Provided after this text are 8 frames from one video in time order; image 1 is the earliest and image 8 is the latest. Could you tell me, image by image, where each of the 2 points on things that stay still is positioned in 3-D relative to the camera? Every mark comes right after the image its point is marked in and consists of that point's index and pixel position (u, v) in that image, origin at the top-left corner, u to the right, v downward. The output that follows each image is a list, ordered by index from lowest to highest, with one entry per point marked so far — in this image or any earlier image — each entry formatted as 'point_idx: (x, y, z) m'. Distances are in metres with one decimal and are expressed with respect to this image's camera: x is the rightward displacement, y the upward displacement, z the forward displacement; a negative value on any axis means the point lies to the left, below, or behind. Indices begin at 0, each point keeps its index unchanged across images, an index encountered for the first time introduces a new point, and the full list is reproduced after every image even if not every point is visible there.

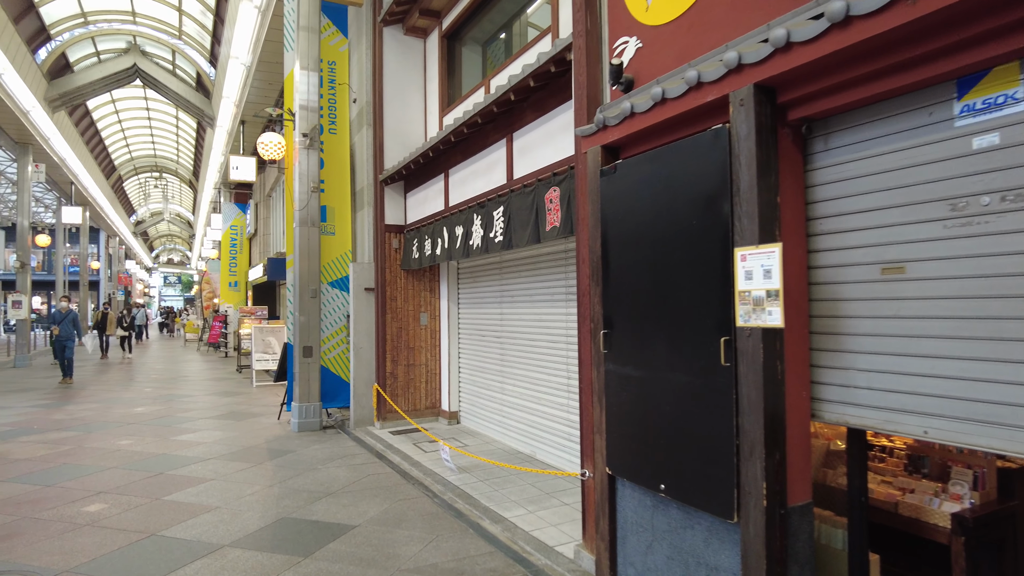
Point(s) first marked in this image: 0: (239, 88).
0: (-5.6, +4.1, +13.4) m
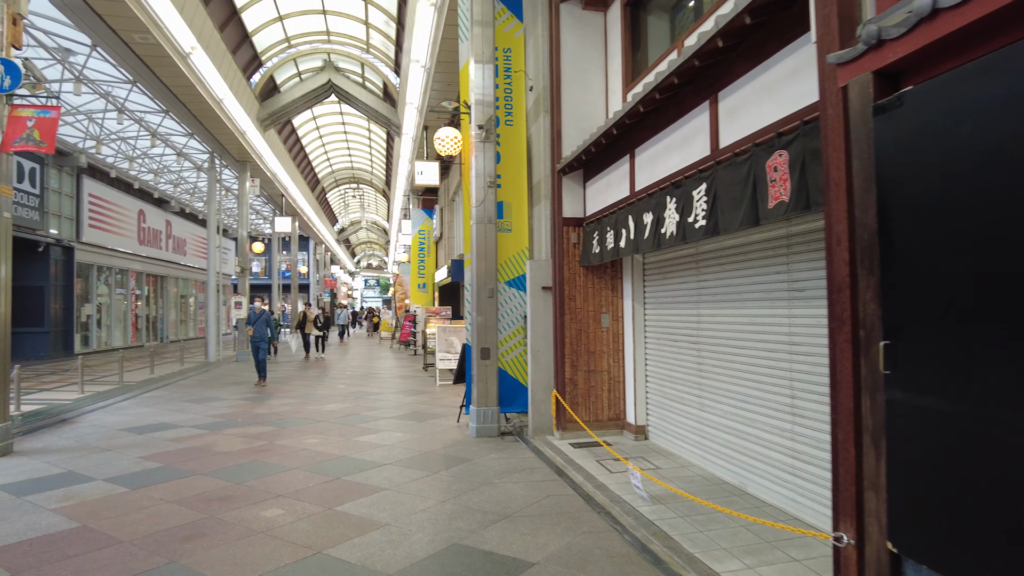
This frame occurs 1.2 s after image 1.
0: (-1.9, +4.1, +13.7) m
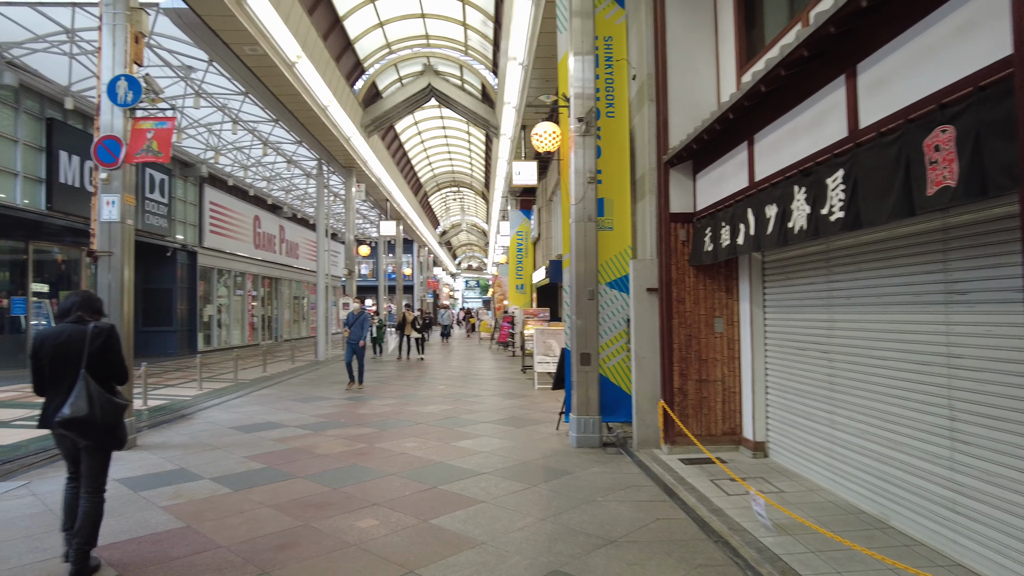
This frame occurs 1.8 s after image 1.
0: (+0.1, +4.0, +13.5) m
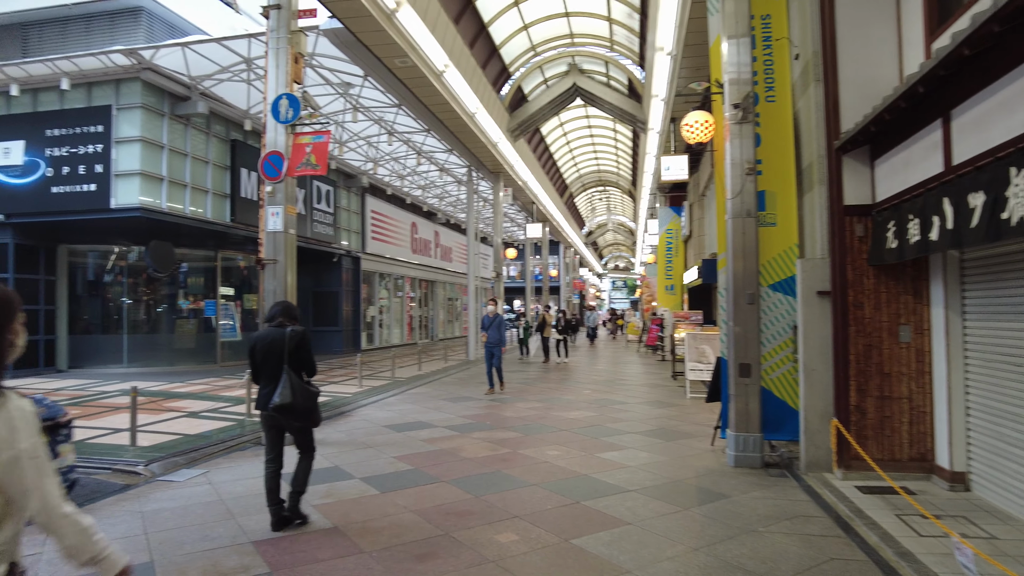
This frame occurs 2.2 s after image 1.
0: (+3.0, +4.0, +12.9) m
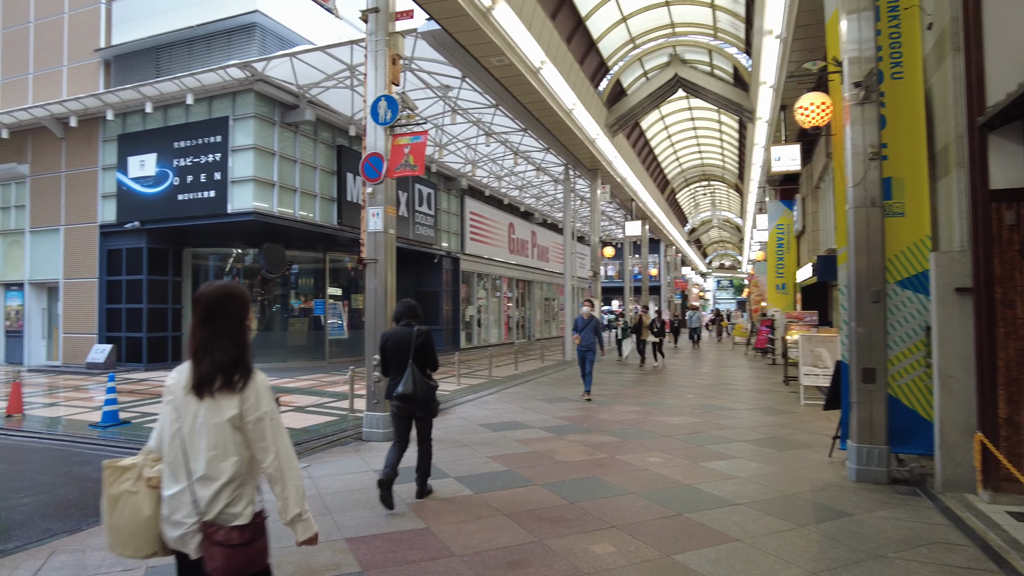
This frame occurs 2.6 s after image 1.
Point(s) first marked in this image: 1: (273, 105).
0: (+4.8, +4.0, +12.1) m
1: (-5.3, +4.1, +14.7) m
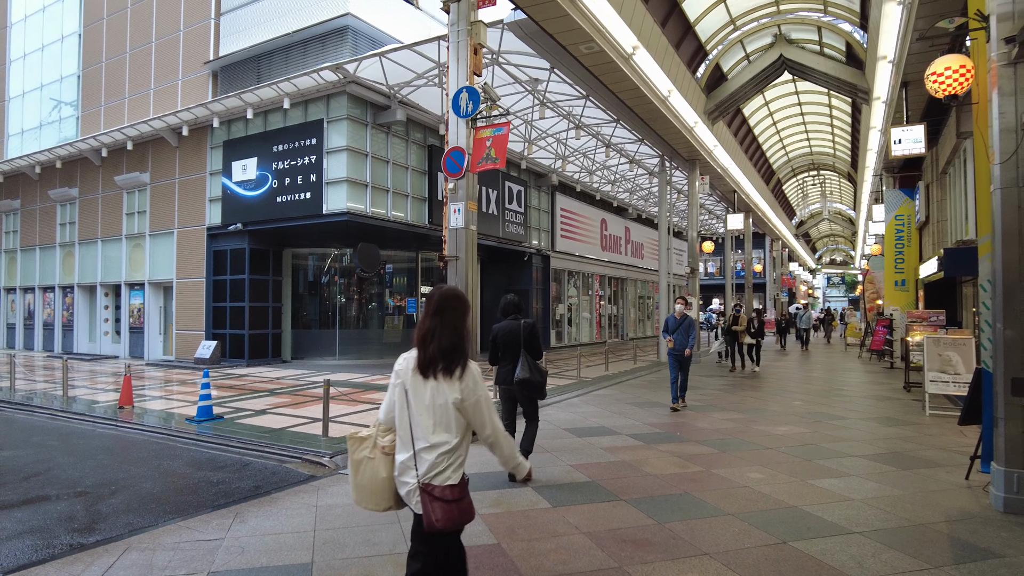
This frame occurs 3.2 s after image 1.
0: (+6.3, +4.1, +10.8) m
1: (-3.3, +4.1, +14.9) m
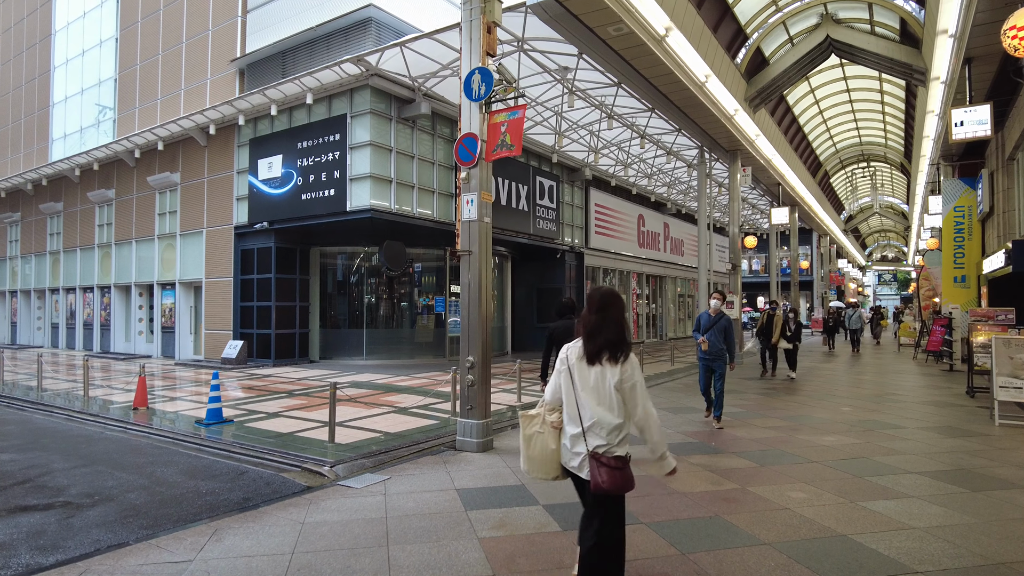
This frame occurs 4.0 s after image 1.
0: (+6.7, +4.2, +9.9) m
1: (-2.7, +4.2, +14.5) m
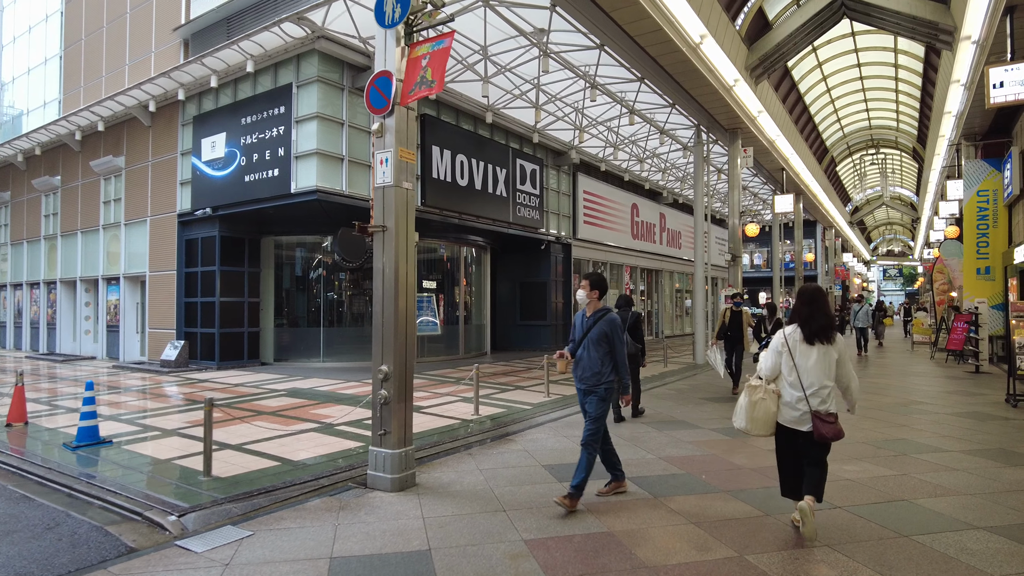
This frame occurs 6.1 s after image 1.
0: (+6.1, +4.3, +8.2) m
1: (-3.3, +4.3, +12.8) m
